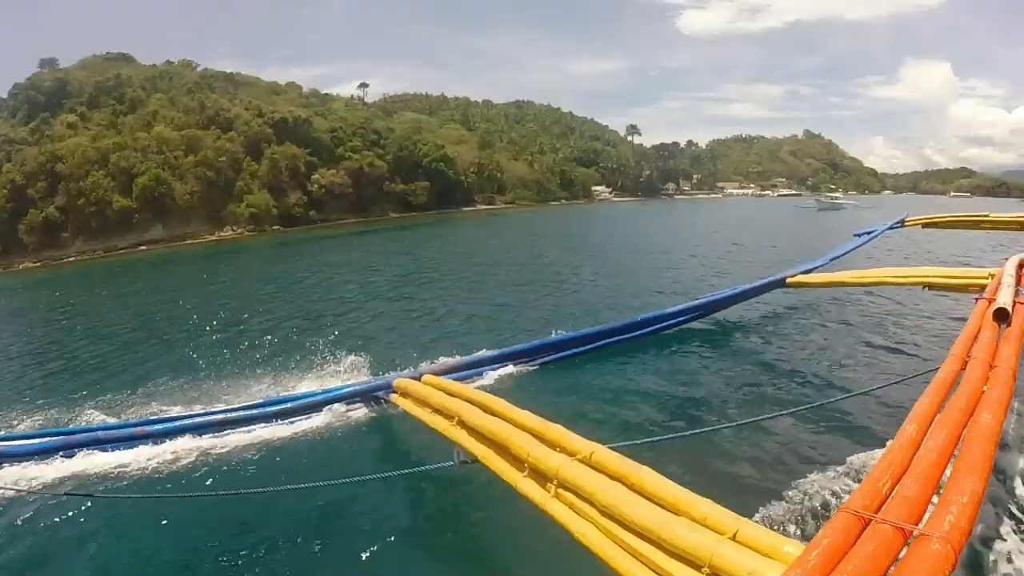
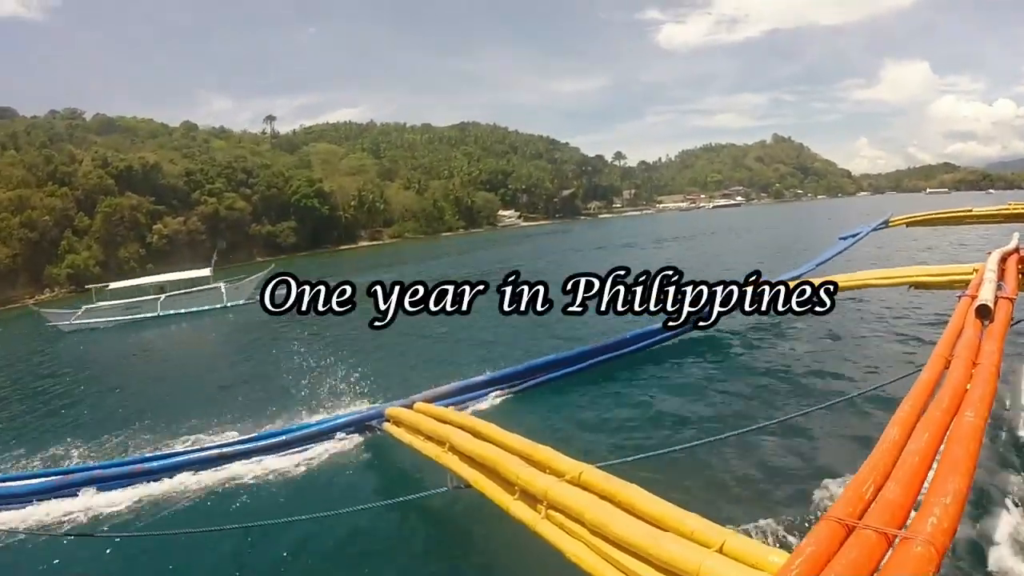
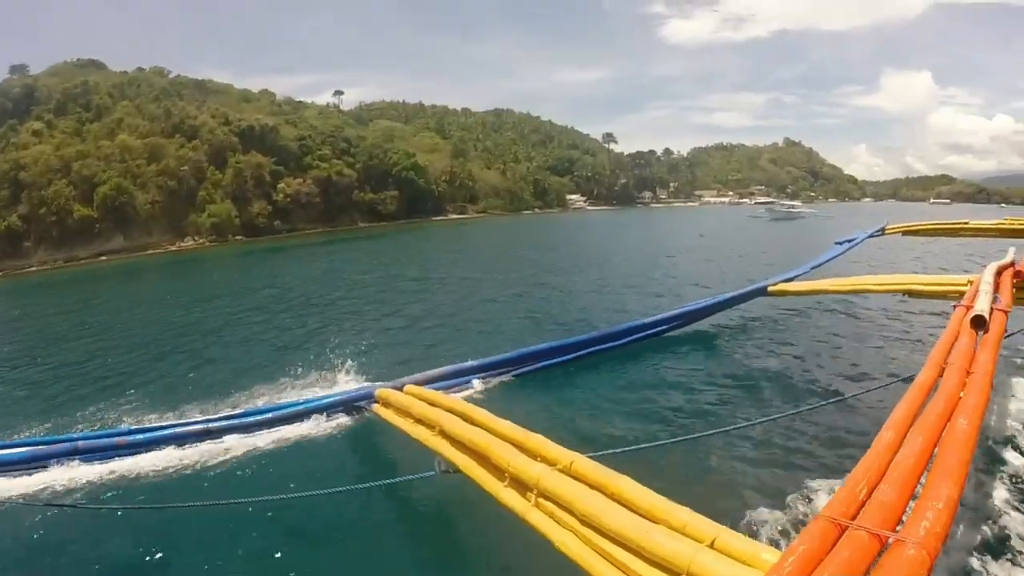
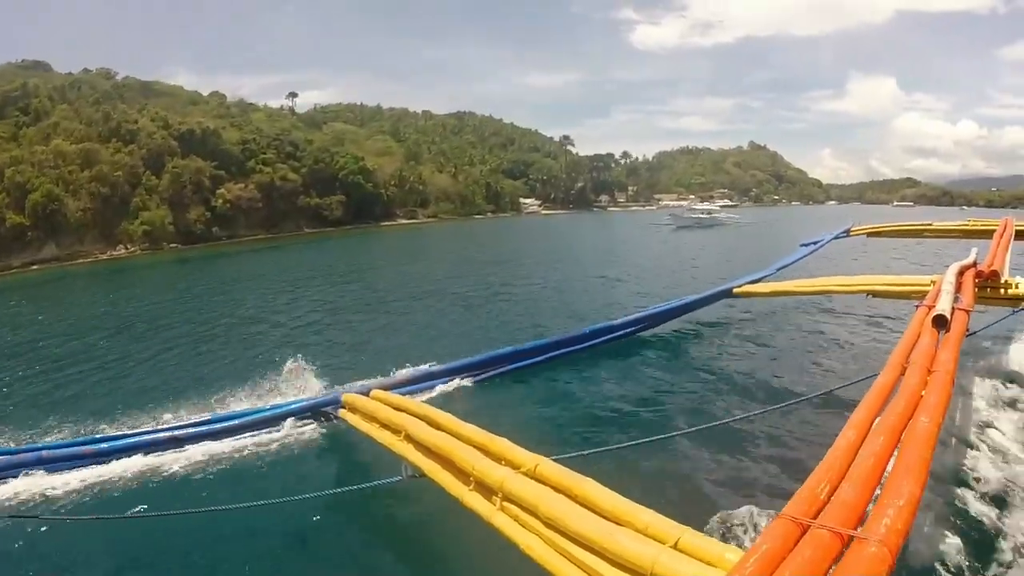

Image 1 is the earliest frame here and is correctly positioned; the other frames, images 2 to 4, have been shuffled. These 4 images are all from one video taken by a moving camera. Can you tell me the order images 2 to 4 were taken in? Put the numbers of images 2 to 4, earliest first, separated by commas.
3, 4, 2
